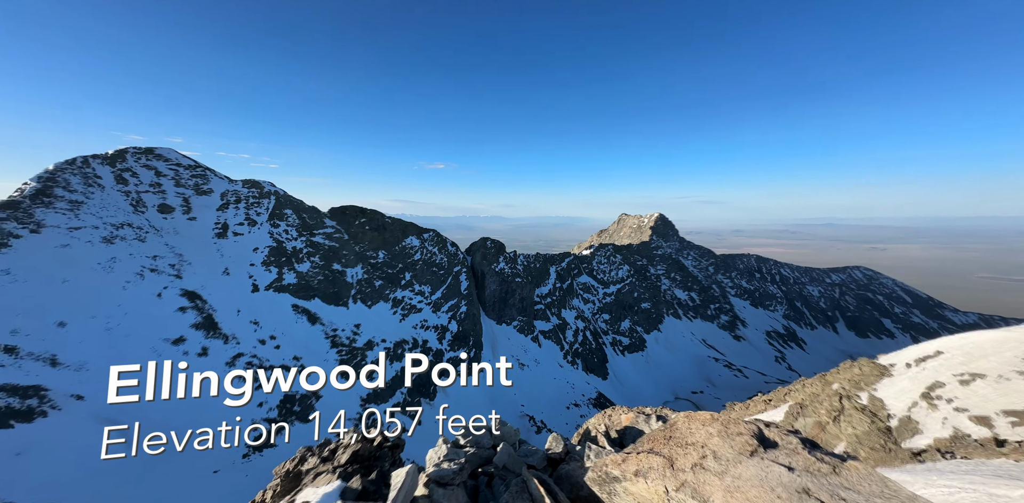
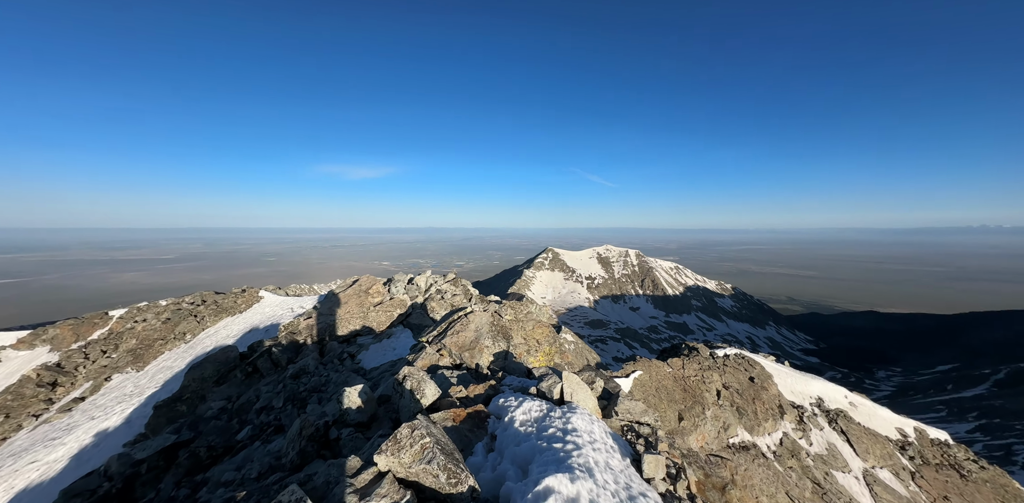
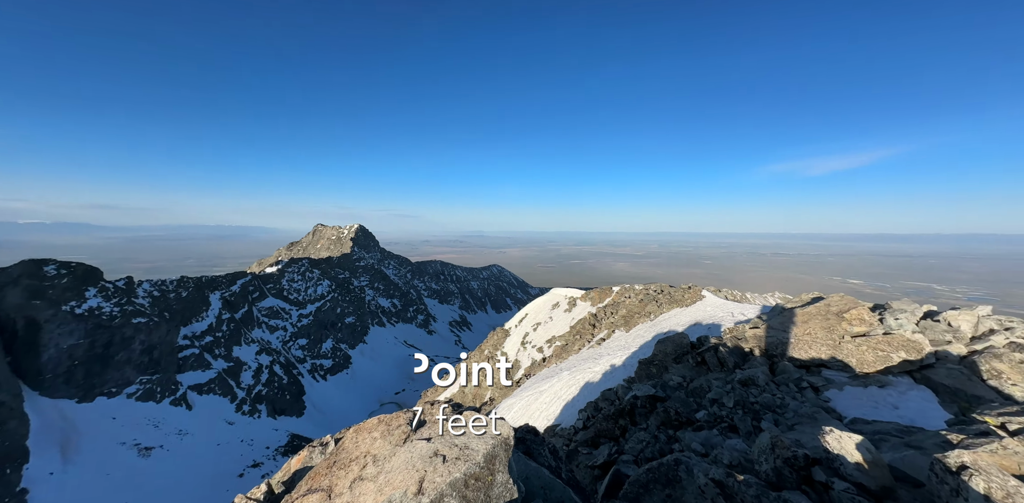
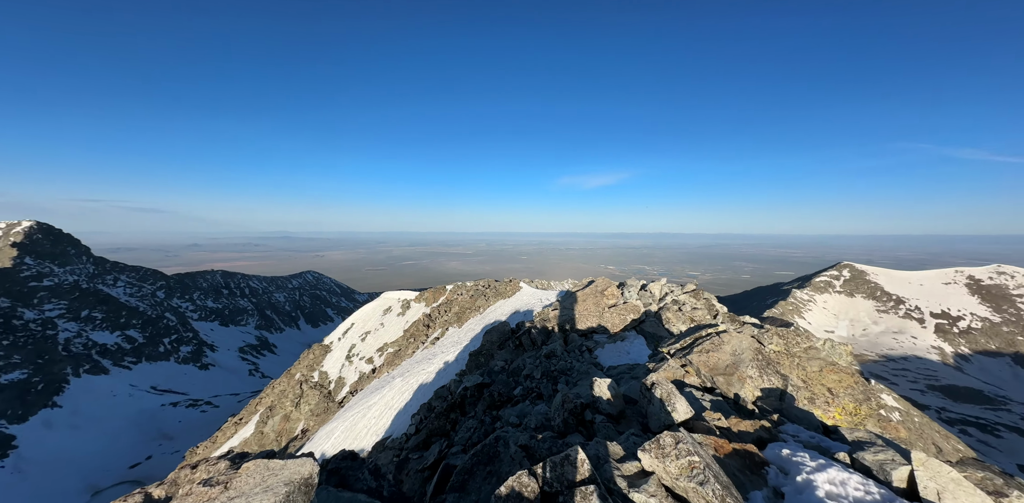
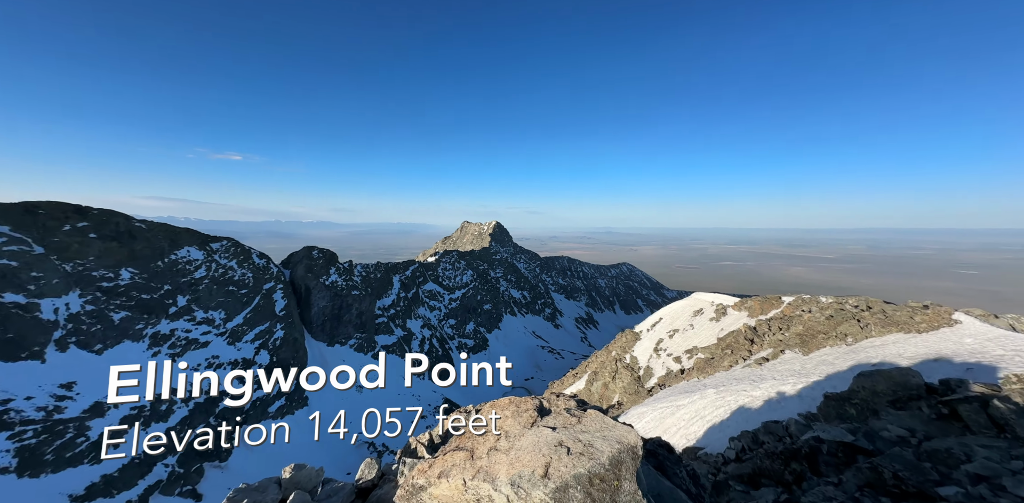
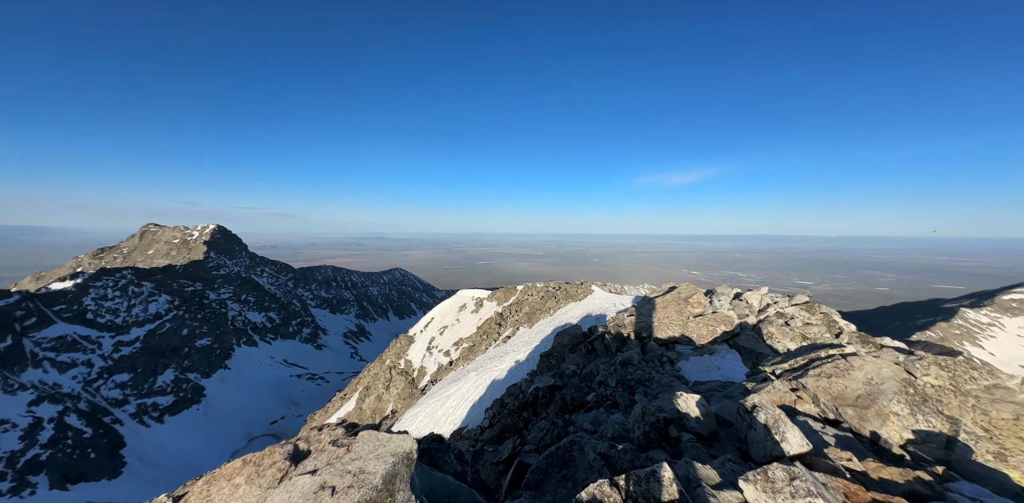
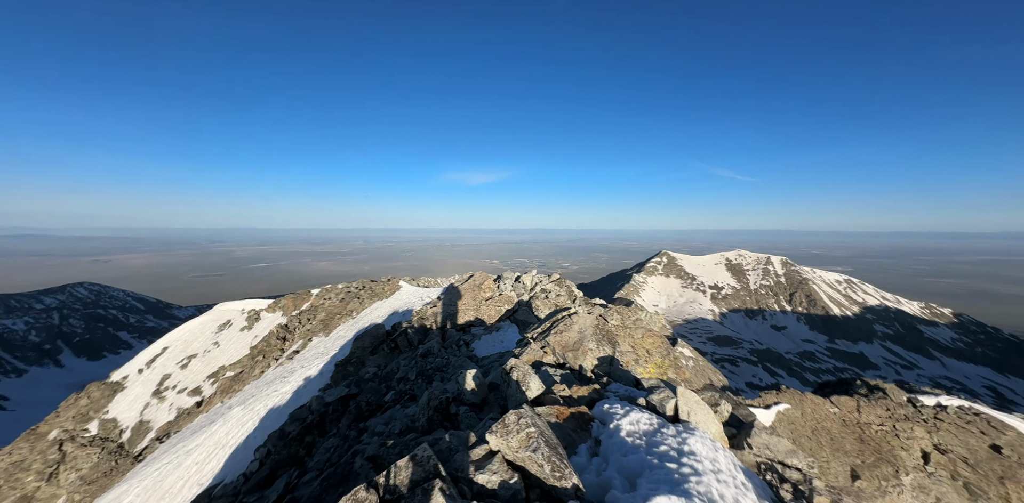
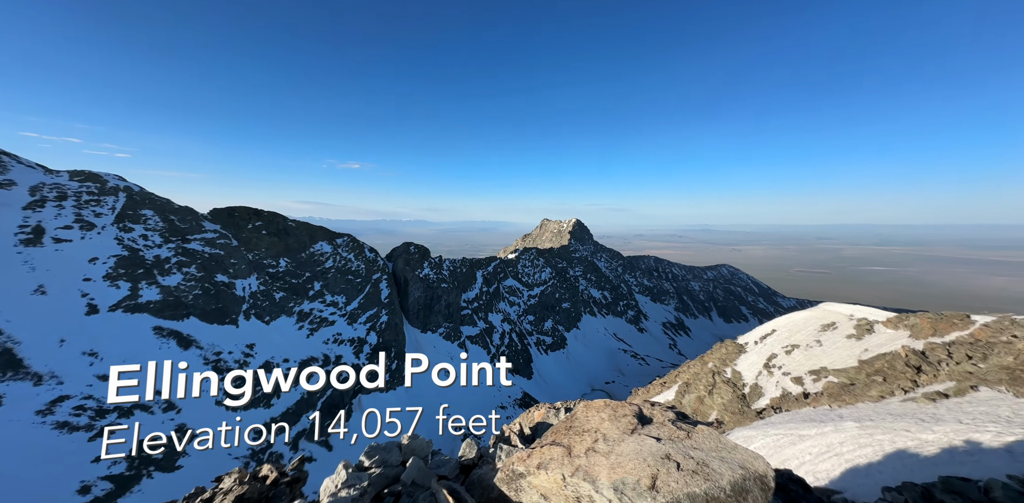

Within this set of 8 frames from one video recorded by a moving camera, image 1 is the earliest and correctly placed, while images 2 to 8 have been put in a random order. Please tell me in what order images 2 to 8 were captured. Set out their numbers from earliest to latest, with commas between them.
8, 5, 3, 6, 4, 7, 2
